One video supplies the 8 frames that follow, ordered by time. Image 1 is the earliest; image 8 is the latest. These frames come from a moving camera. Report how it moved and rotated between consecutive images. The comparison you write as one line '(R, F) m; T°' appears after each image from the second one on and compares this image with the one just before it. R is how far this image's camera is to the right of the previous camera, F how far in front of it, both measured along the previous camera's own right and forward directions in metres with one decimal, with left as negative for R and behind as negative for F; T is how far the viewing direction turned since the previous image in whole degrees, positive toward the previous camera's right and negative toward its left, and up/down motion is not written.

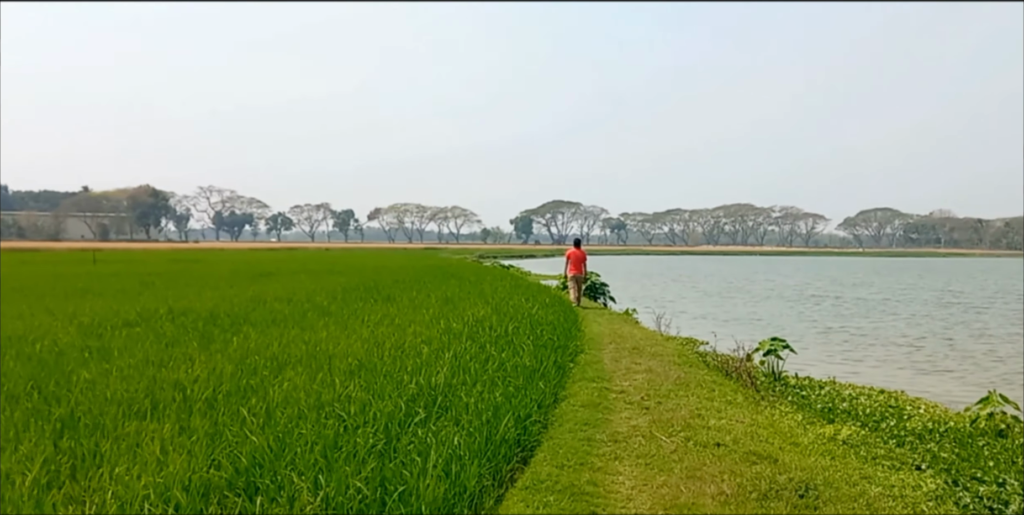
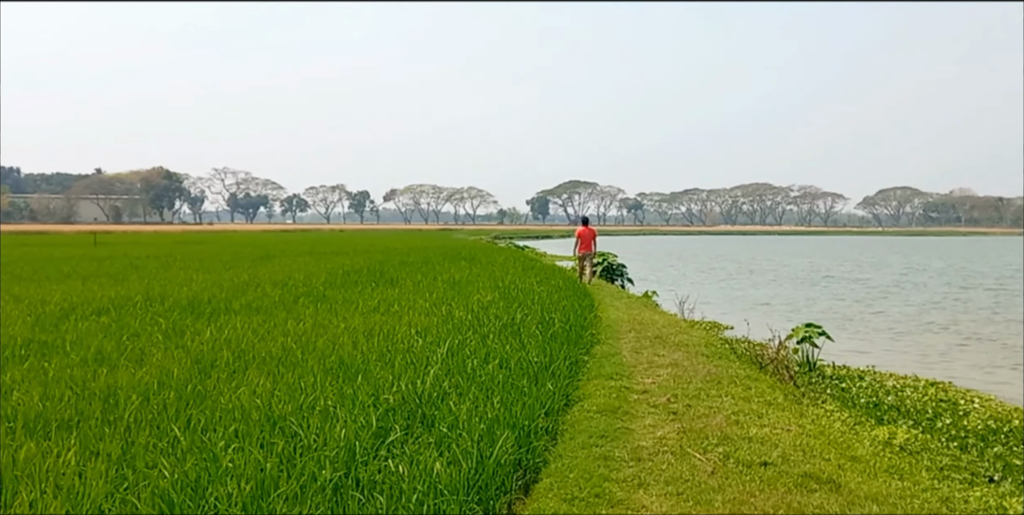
(+0.1, +0.9) m; -1°
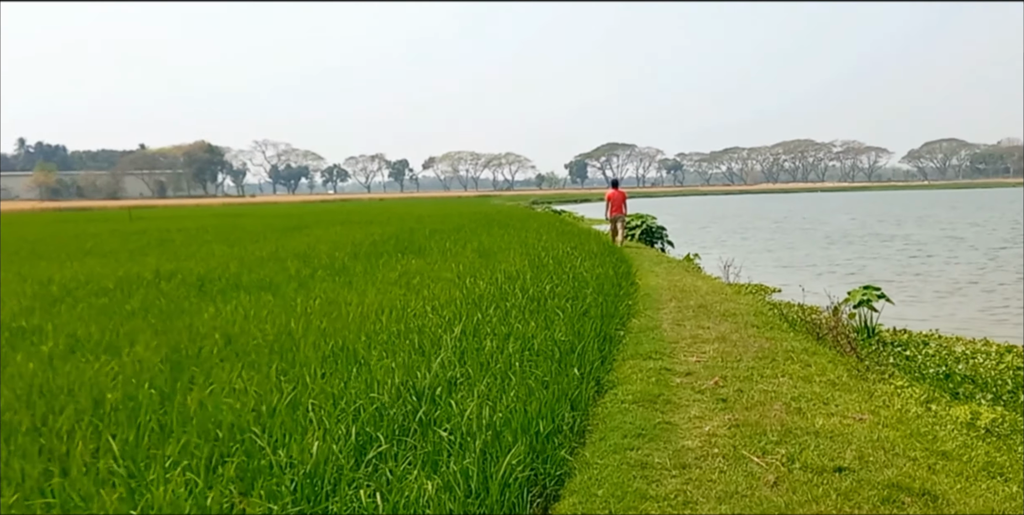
(+0.1, +0.7) m; -2°
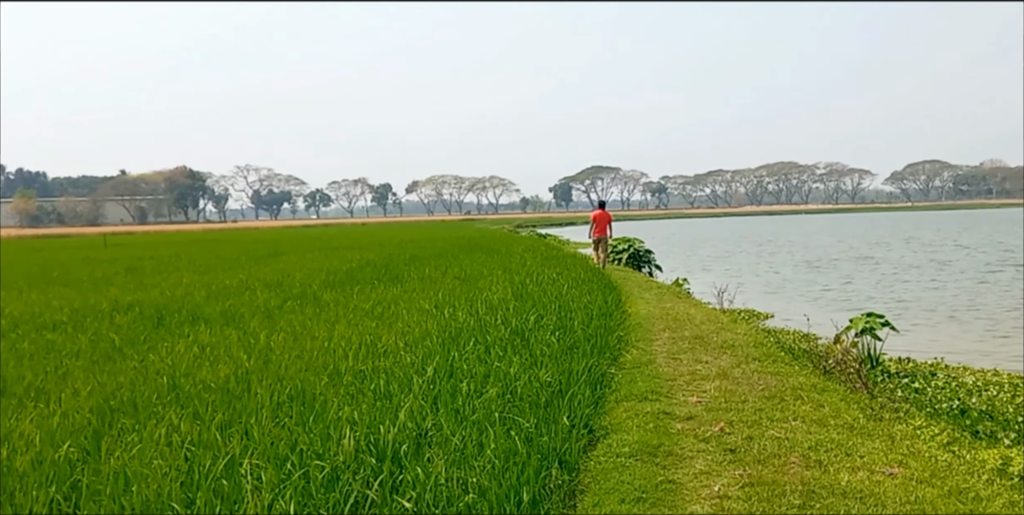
(0.0, +0.5) m; +1°
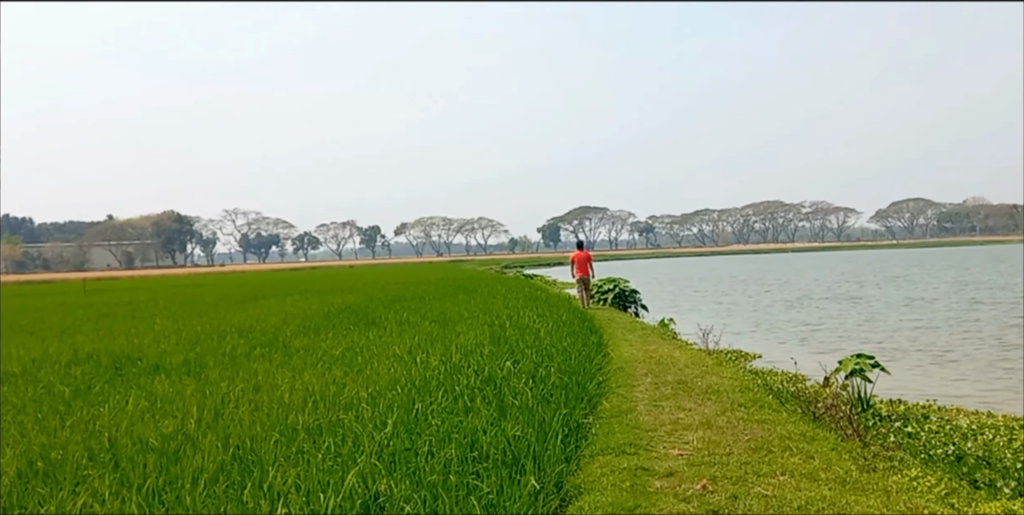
(+0.1, +0.3) m; +1°
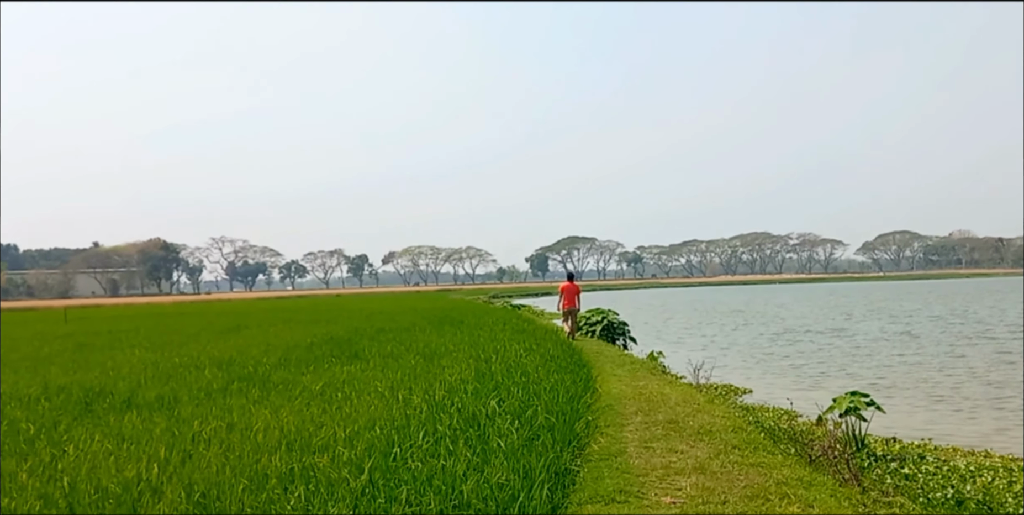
(0.0, +0.2) m; +1°
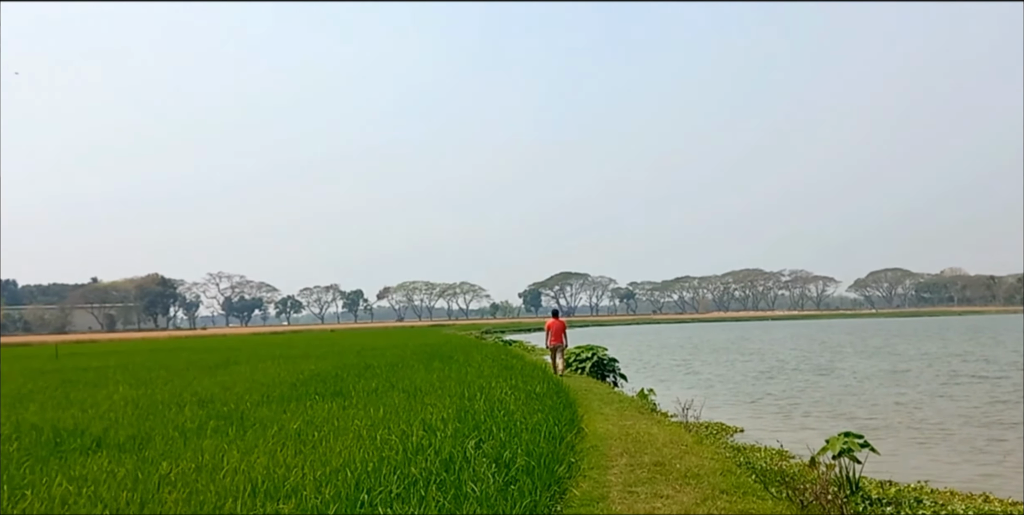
(+0.1, +0.2) m; 0°
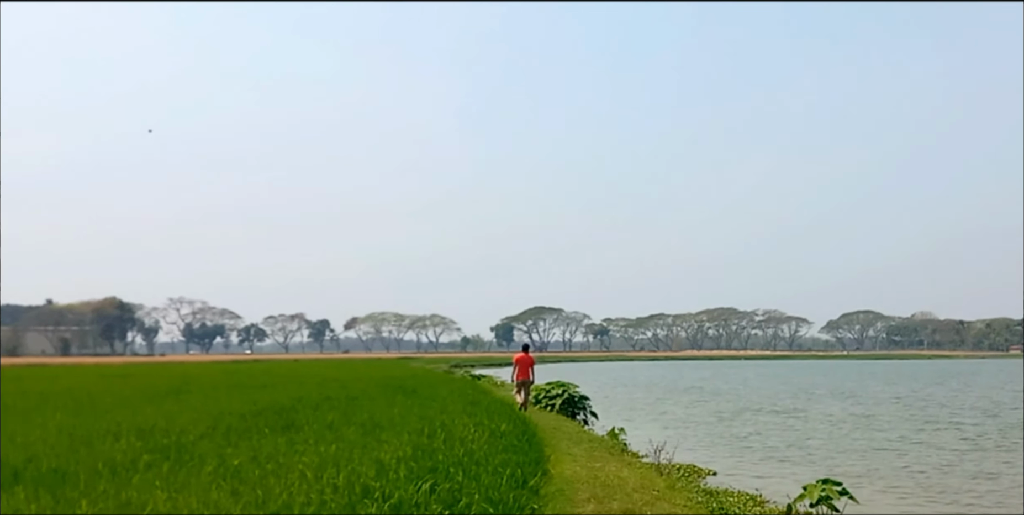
(0.0, +0.5) m; +2°
